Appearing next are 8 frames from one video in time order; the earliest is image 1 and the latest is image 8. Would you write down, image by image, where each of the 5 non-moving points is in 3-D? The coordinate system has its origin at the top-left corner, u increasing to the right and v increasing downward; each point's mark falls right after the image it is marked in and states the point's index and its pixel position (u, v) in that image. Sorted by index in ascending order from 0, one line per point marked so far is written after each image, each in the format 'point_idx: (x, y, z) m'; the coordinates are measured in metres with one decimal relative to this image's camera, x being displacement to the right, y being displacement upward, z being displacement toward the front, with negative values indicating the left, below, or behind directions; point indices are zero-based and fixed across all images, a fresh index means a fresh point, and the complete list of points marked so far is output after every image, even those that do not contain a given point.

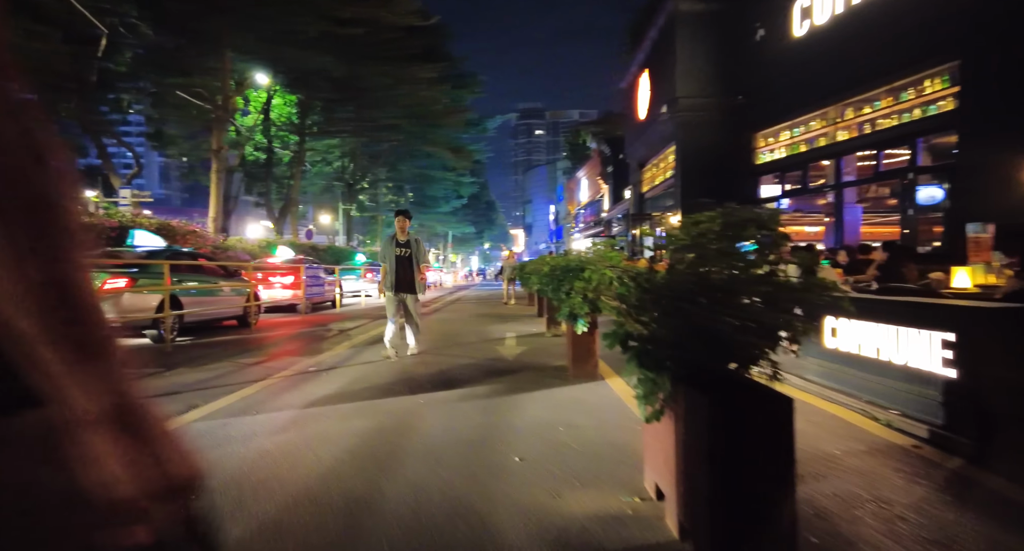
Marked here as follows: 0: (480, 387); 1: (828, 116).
0: (-0.4, -1.4, +6.1) m
1: (+9.4, +4.8, +14.9) m
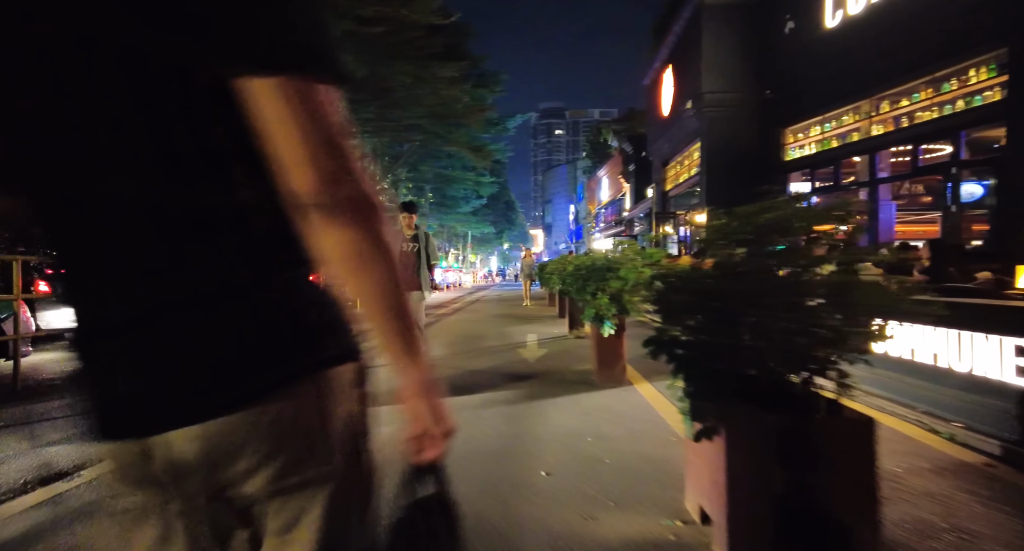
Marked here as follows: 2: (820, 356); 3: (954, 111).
0: (-0.1, -1.4, +5.9) m
1: (+10.1, +4.8, +14.2) m
2: (+1.3, -0.3, +2.1) m
3: (+10.3, +3.8, +11.4) m
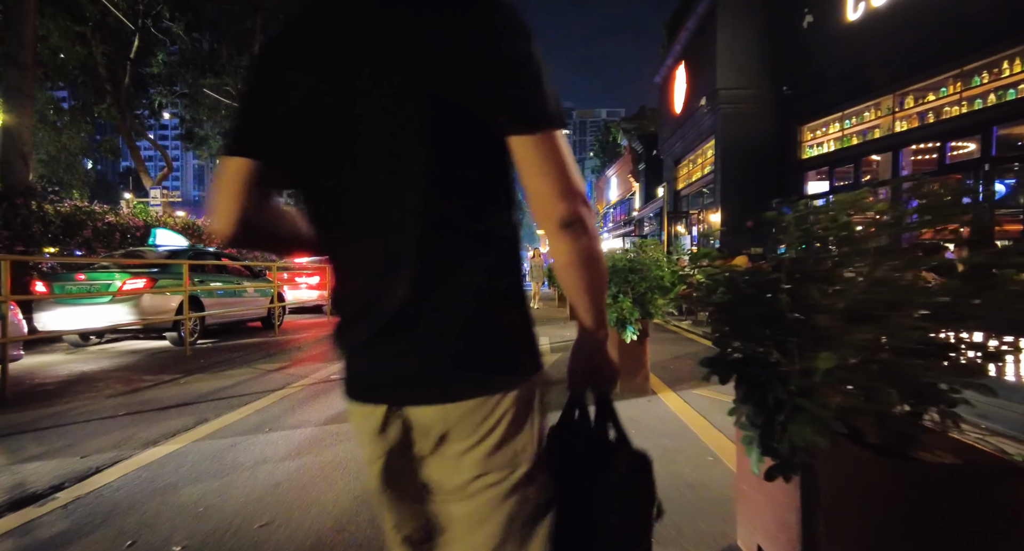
0: (0.0, -1.4, +5.5) m
1: (+10.4, +4.7, +13.7) m
2: (+1.5, -0.4, +1.7) m
3: (+10.5, +3.8, +10.9) m
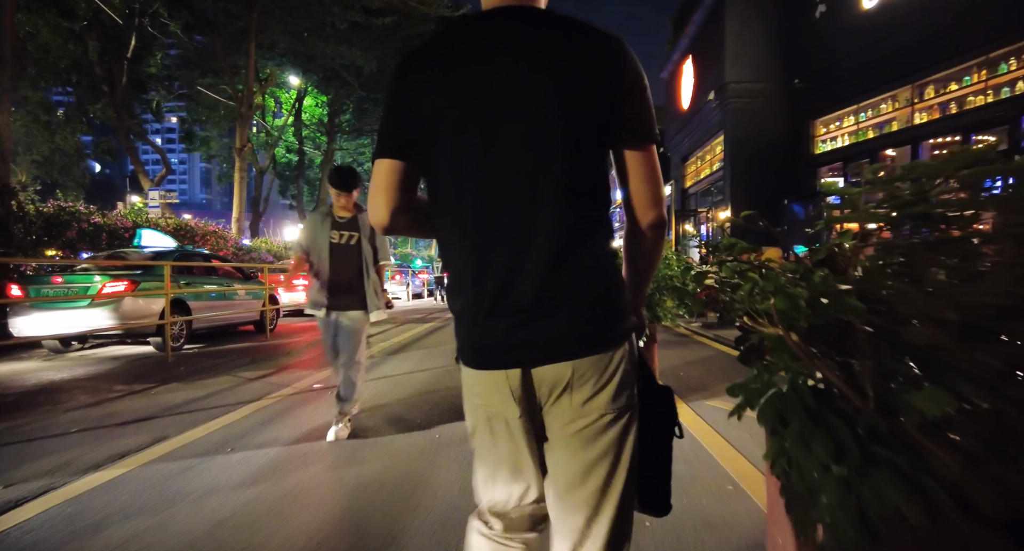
0: (0.0, -1.4, +5.0) m
1: (+10.4, +4.8, +13.1) m
2: (+1.3, -0.4, +1.2) m
3: (+10.5, +3.8, +10.3) m
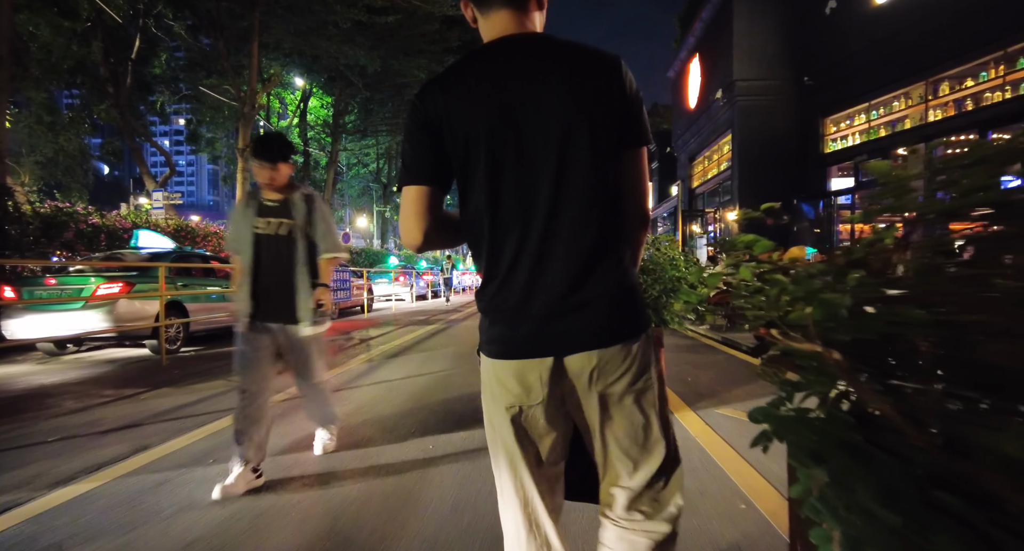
0: (0.0, -1.4, +4.8) m
1: (+10.5, +4.7, +12.8) m
2: (+1.3, -0.4, +1.0) m
3: (+10.6, +3.8, +10.0) m
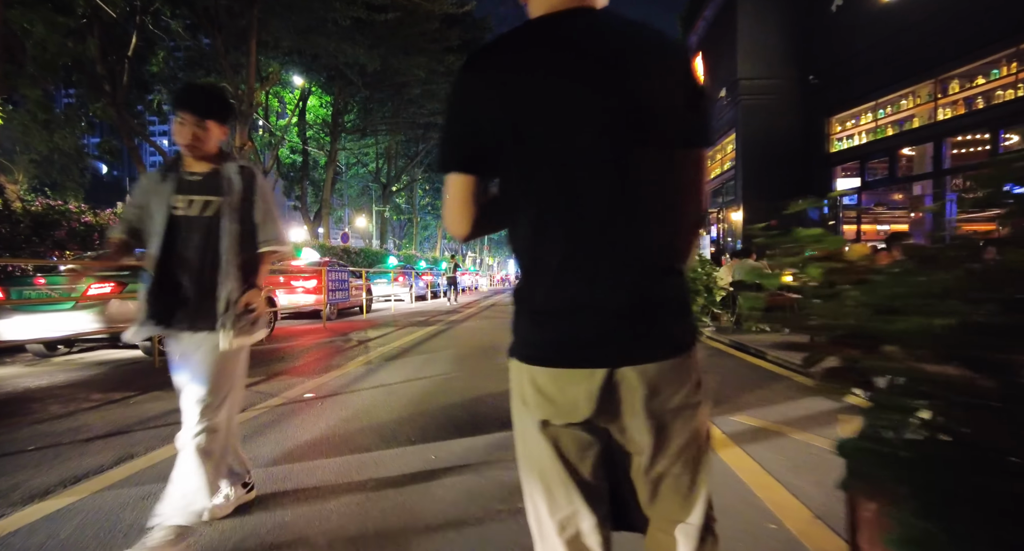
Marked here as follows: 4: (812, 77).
0: (0.0, -1.4, +4.6) m
1: (+10.5, +4.7, +12.6) m
2: (+1.4, -0.4, +0.8) m
3: (+10.6, +3.8, +9.8) m
4: (+9.9, +6.6, +16.2) m
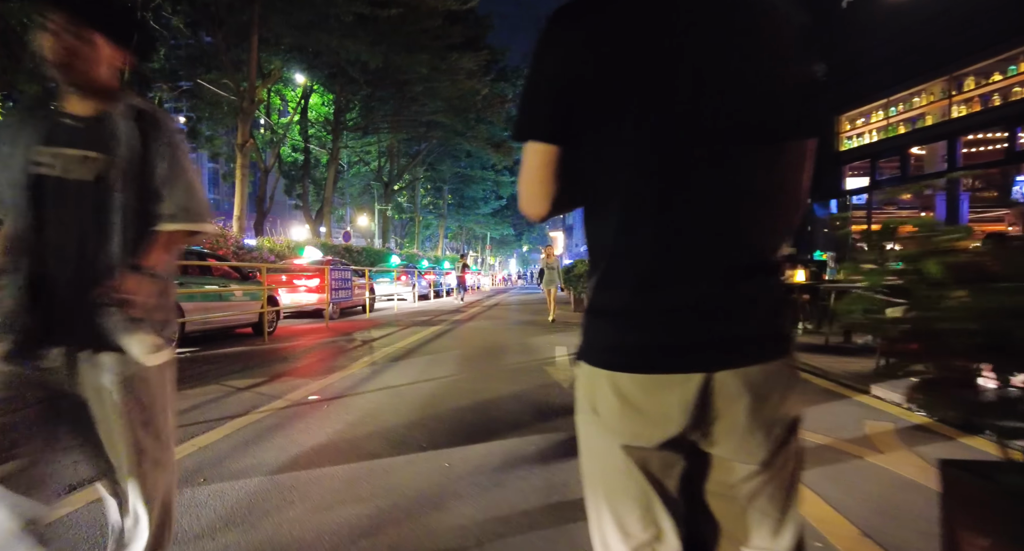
0: (+0.2, -1.4, +4.4) m
1: (+10.7, +4.7, +12.4) m
2: (+1.5, -0.4, +0.6) m
3: (+10.8, +3.8, +9.6) m
4: (+10.1, +6.6, +16.0) m
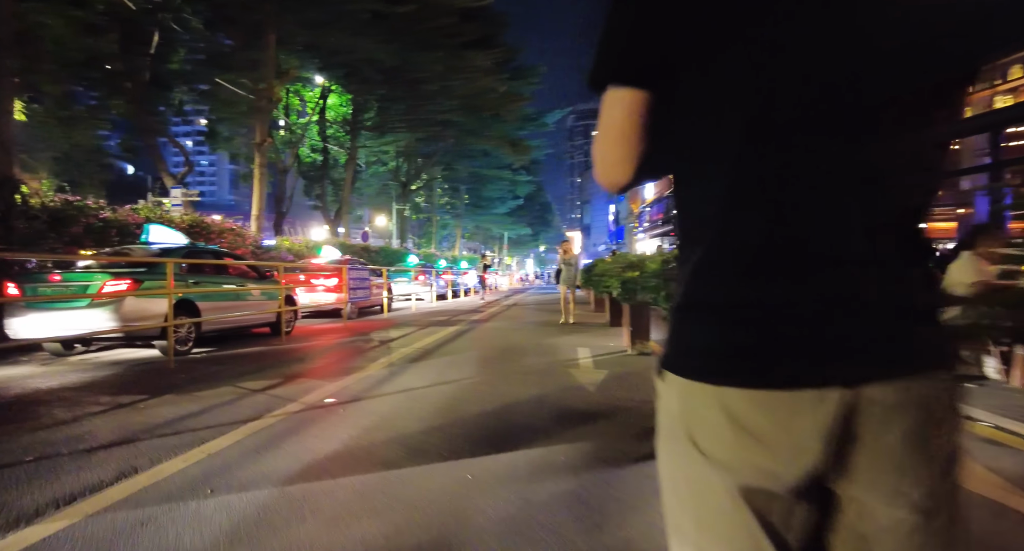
0: (+0.4, -1.4, +4.1) m
1: (+11.2, +4.7, +11.7) m
2: (+1.6, -0.3, +0.3) m
3: (+11.2, +3.8, +8.9) m
4: (+10.6, +6.6, +15.3) m
